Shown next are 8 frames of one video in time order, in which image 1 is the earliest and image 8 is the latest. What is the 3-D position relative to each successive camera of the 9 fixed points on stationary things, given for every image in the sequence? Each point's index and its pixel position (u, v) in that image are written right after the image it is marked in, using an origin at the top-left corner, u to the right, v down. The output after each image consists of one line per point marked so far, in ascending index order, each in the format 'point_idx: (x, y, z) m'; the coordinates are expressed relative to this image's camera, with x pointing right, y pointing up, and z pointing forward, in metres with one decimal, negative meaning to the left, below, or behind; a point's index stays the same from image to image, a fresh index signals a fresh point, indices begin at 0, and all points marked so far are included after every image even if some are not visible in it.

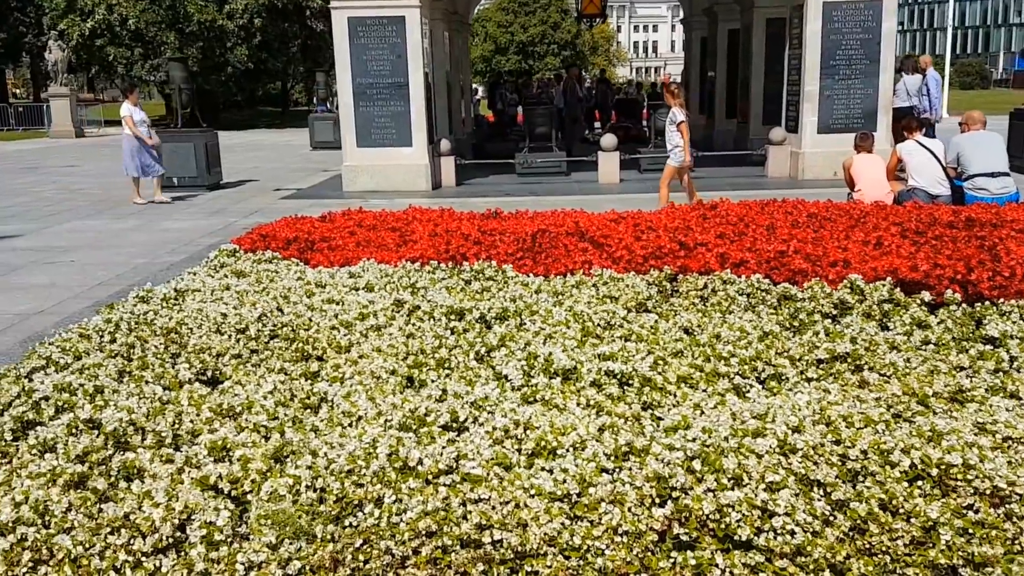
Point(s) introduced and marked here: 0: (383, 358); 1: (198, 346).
0: (-0.6, -0.4, +4.5) m
1: (-1.8, -0.3, +4.9) m
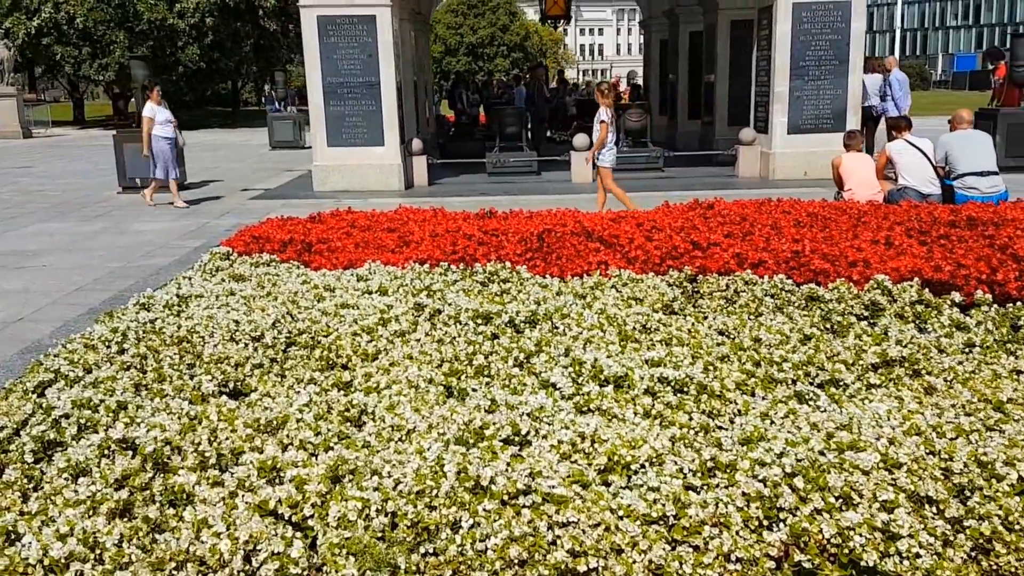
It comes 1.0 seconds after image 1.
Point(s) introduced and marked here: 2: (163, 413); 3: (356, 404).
0: (-0.4, -0.4, +4.2) m
1: (-1.6, -0.4, +4.6) m
2: (-1.5, -0.5, +3.7) m
3: (-0.7, -0.5, +3.8) m
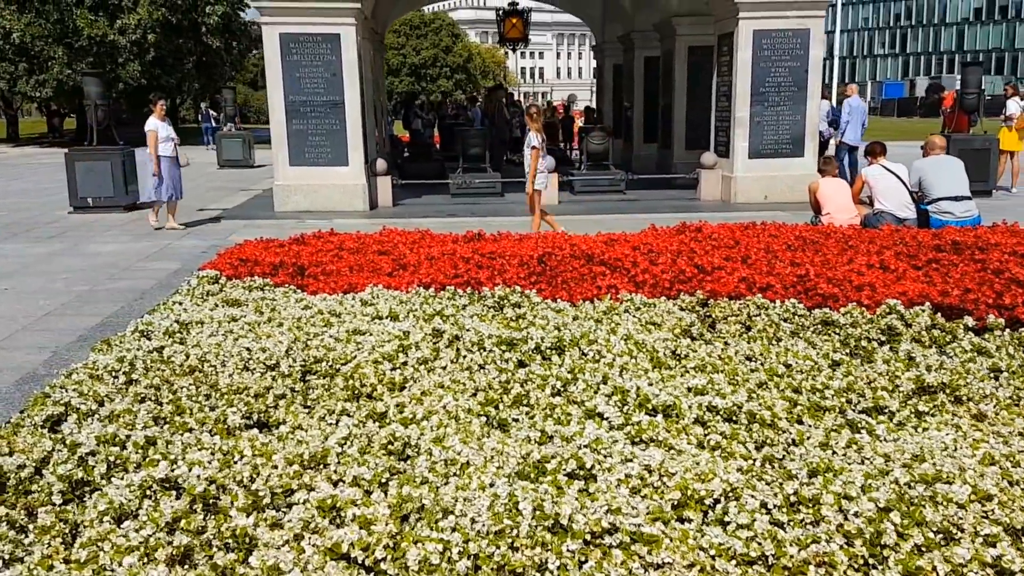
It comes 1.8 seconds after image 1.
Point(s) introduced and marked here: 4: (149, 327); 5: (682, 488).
0: (-0.3, -0.5, +4.1) m
1: (-1.4, -0.5, +4.4) m
2: (-1.2, -0.7, +3.5) m
3: (-0.5, -0.6, +3.6) m
4: (-2.3, -0.3, +5.5) m
5: (+0.6, -0.7, +3.0) m
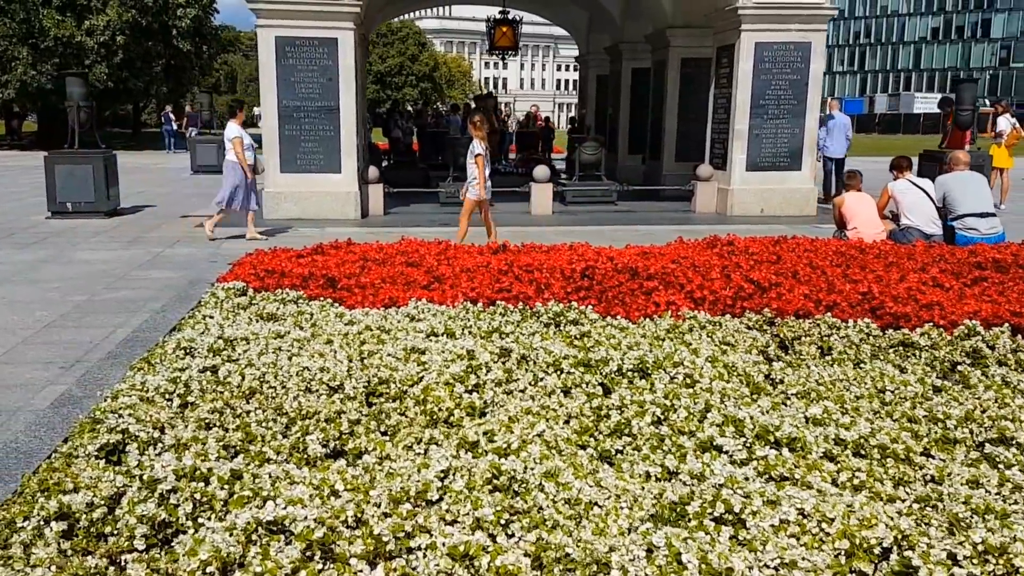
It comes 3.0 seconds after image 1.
0: (+0.2, -0.6, +3.8) m
1: (-1.0, -0.6, +4.1) m
2: (-0.8, -0.7, +3.2) m
3: (0.0, -0.7, +3.3) m
4: (-1.9, -0.3, +5.2) m
5: (+1.1, -0.8, +2.7) m
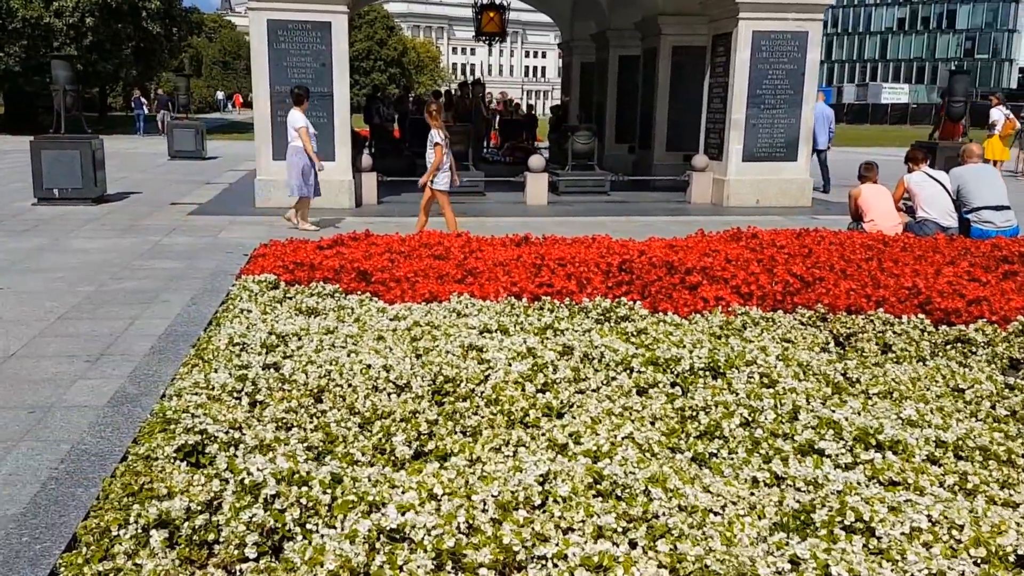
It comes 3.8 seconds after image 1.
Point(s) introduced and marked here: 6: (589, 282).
0: (+0.5, -0.6, +3.7) m
1: (-0.6, -0.6, +3.9) m
2: (-0.4, -0.7, +3.1) m
3: (+0.3, -0.7, +3.2) m
4: (-1.6, -0.3, +5.0) m
5: (+1.4, -0.8, +2.6) m
6: (+0.6, 0.0, +6.5) m
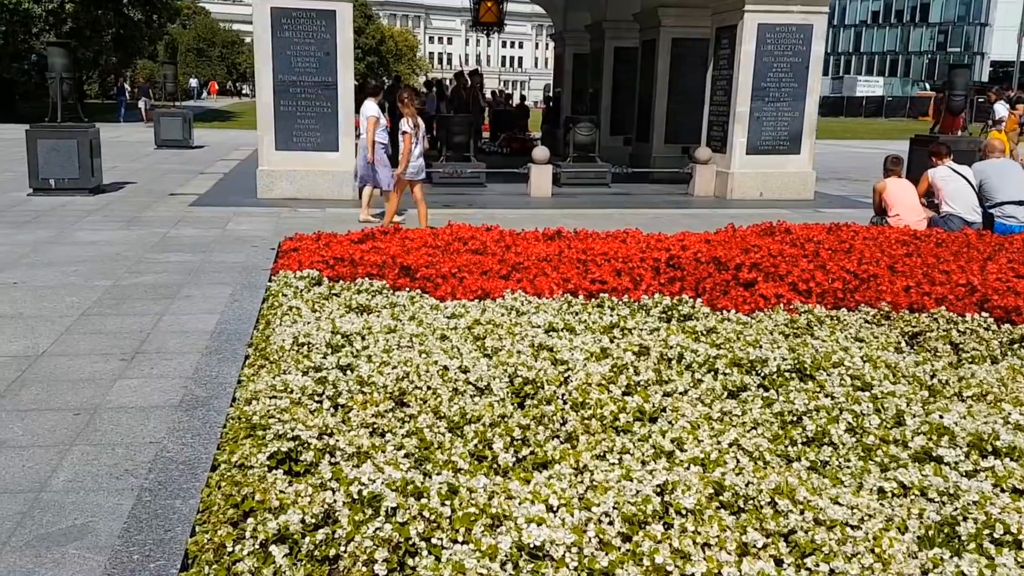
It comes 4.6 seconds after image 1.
0: (+1.0, -0.6, +3.6) m
1: (-0.2, -0.6, +3.8) m
2: (0.0, -0.7, +3.0) m
3: (+0.8, -0.7, +3.1) m
4: (-1.2, -0.3, +4.9) m
5: (+1.9, -0.8, +2.5) m
6: (+1.0, +0.1, +6.4) m
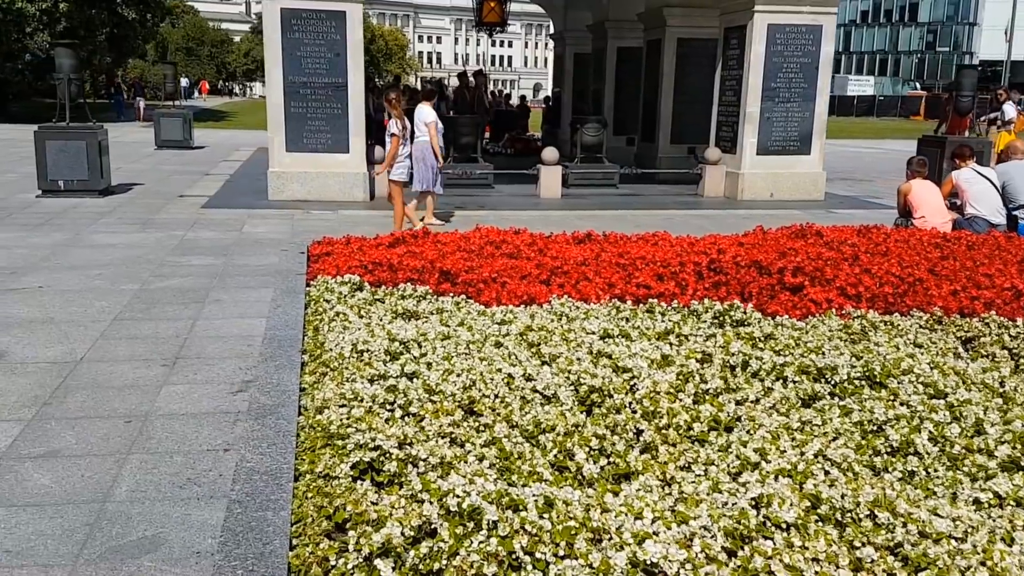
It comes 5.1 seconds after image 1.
0: (+1.3, -0.6, +3.6) m
1: (+0.1, -0.6, +3.8) m
2: (+0.3, -0.8, +3.0) m
3: (+1.1, -0.8, +3.1) m
4: (-0.8, -0.3, +4.9) m
5: (+2.2, -0.8, +2.5) m
6: (+1.3, 0.0, +6.4) m
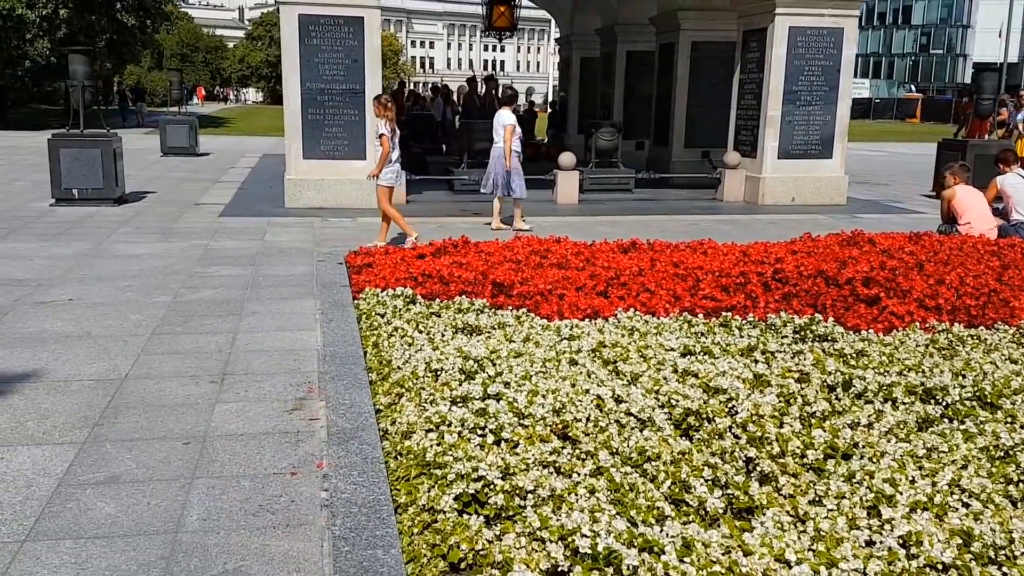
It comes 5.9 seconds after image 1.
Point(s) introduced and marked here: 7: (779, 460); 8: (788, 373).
0: (+1.7, -0.7, +3.4) m
1: (+0.6, -0.7, +3.6) m
2: (+0.8, -0.8, +2.7) m
3: (+1.5, -0.8, +2.9) m
4: (-0.4, -0.4, +4.6) m
5: (+2.6, -0.9, +2.2) m
6: (+1.7, -0.1, +6.2) m
7: (+1.1, -0.7, +3.5) m
8: (+1.5, -0.5, +4.5) m
